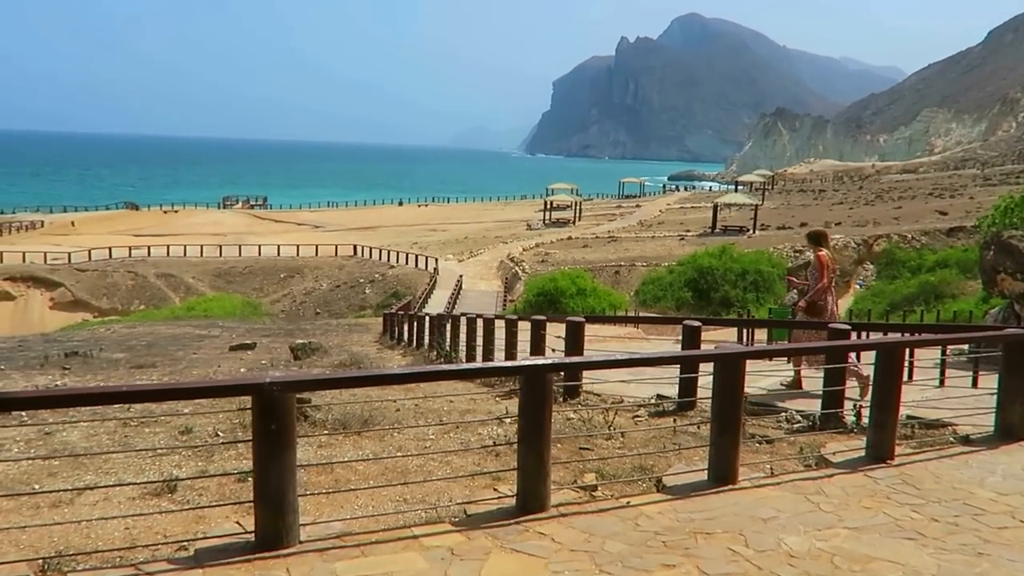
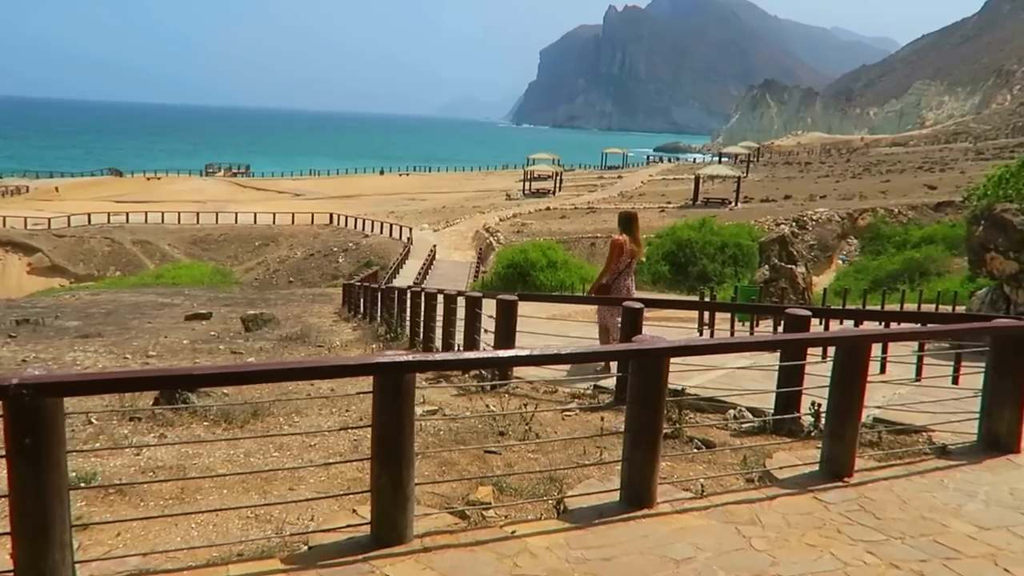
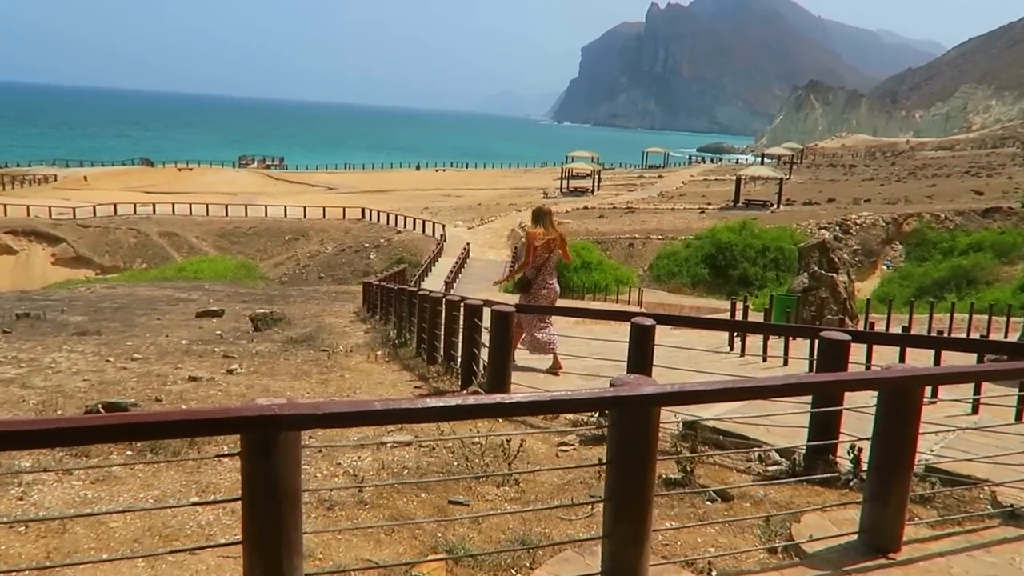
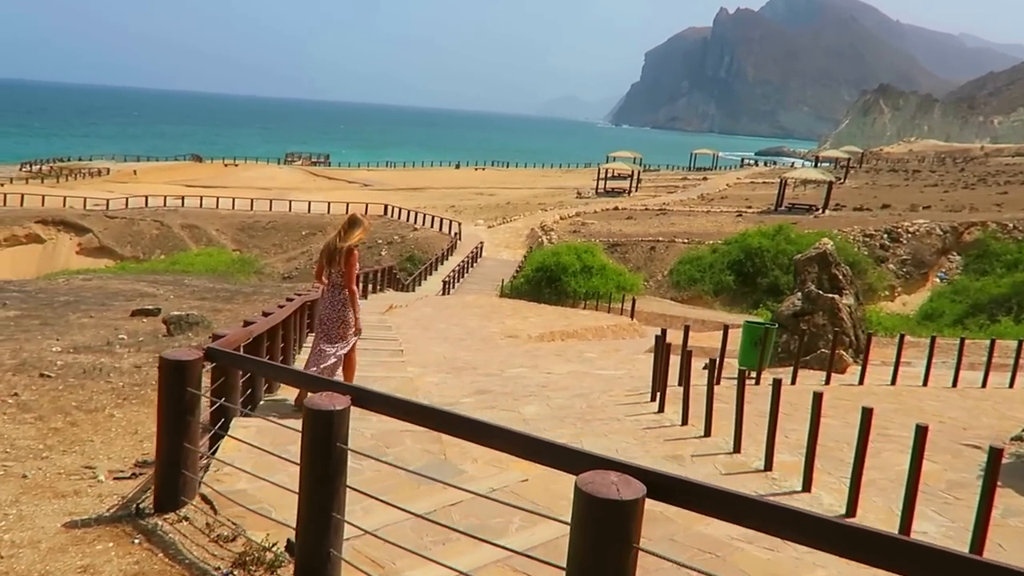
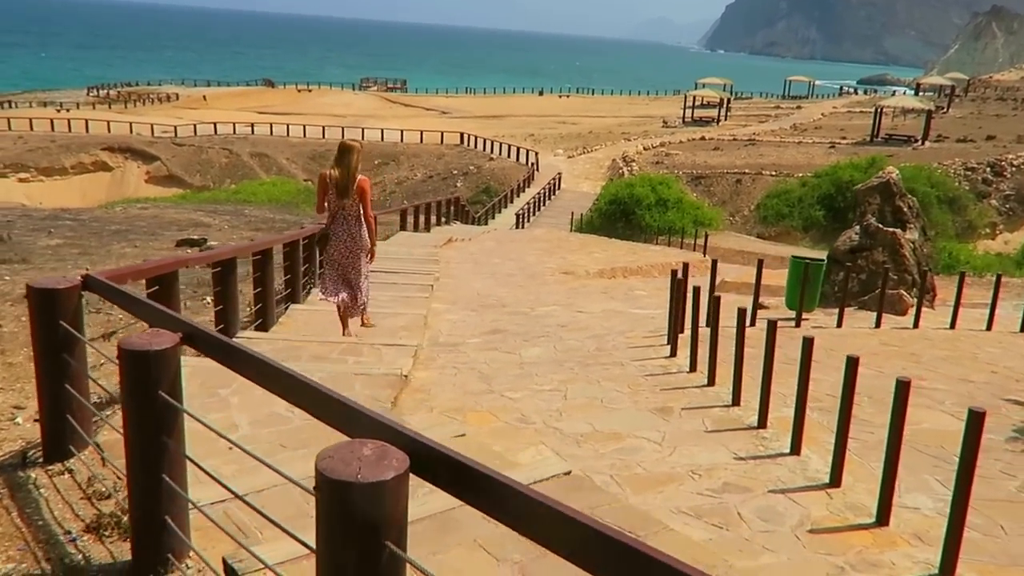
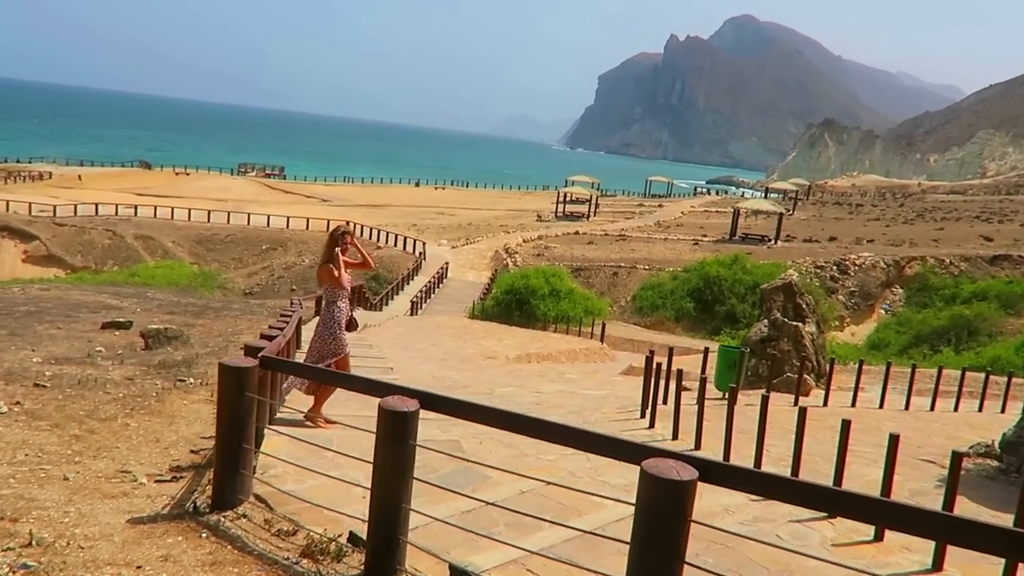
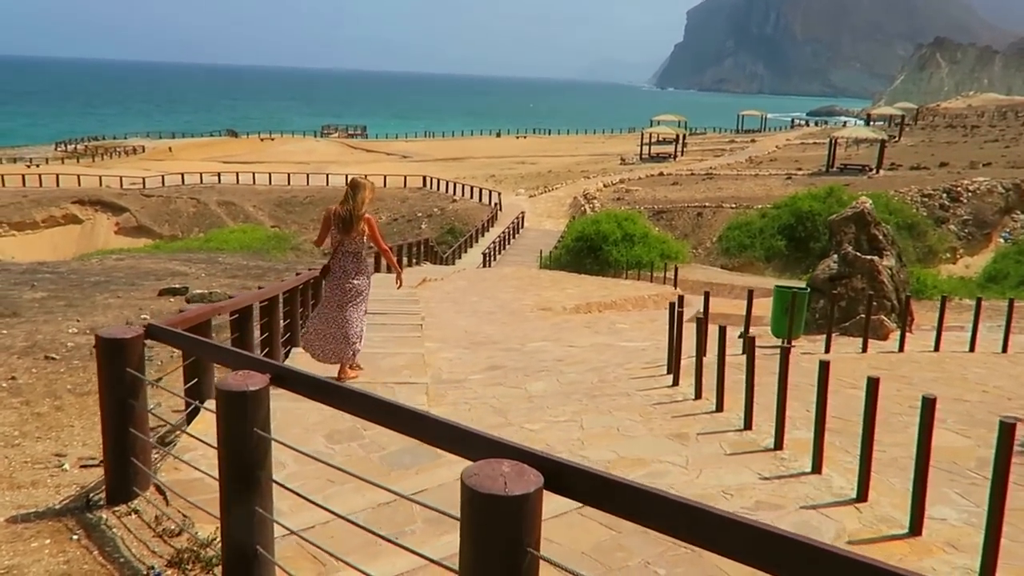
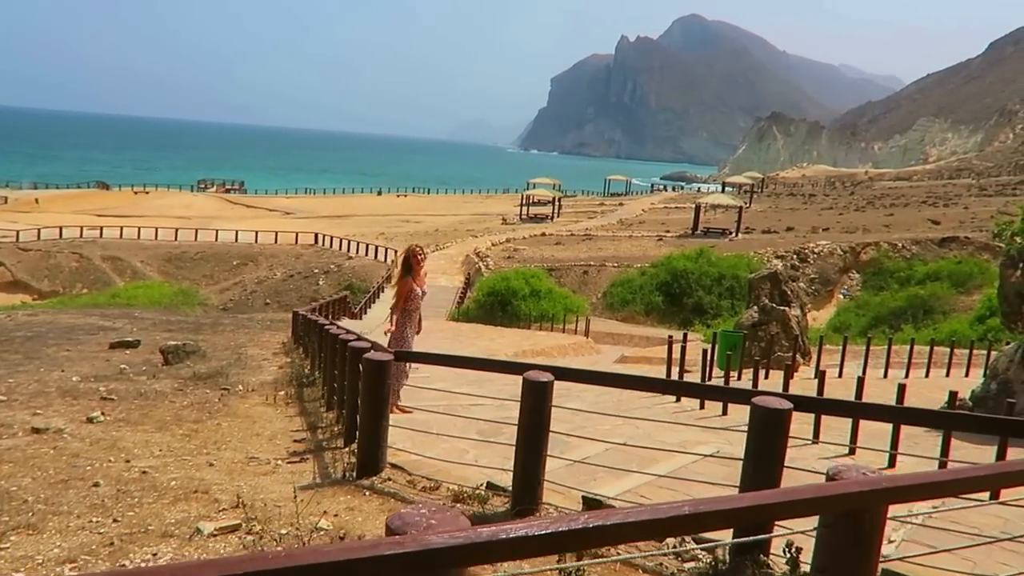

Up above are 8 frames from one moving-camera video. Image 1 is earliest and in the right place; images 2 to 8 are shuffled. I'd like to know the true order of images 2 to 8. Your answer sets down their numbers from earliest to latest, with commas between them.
2, 3, 8, 6, 4, 7, 5
